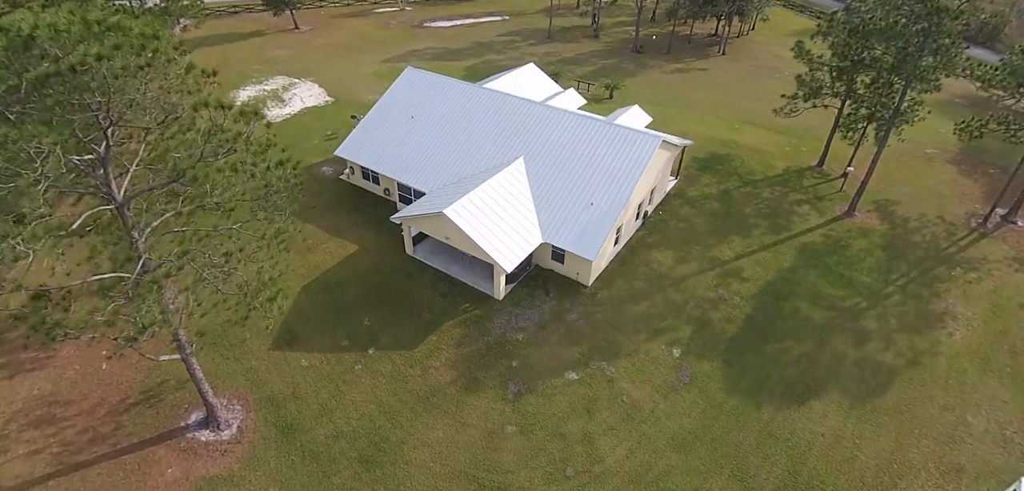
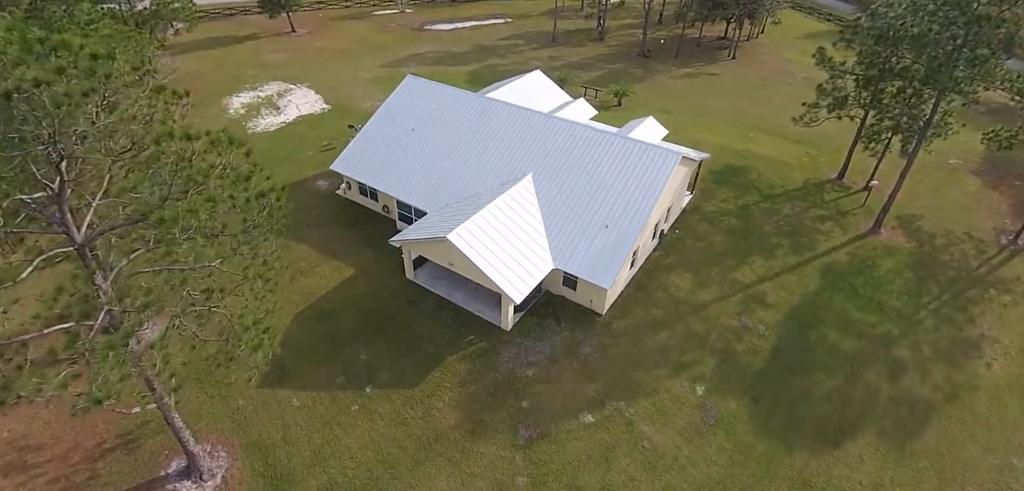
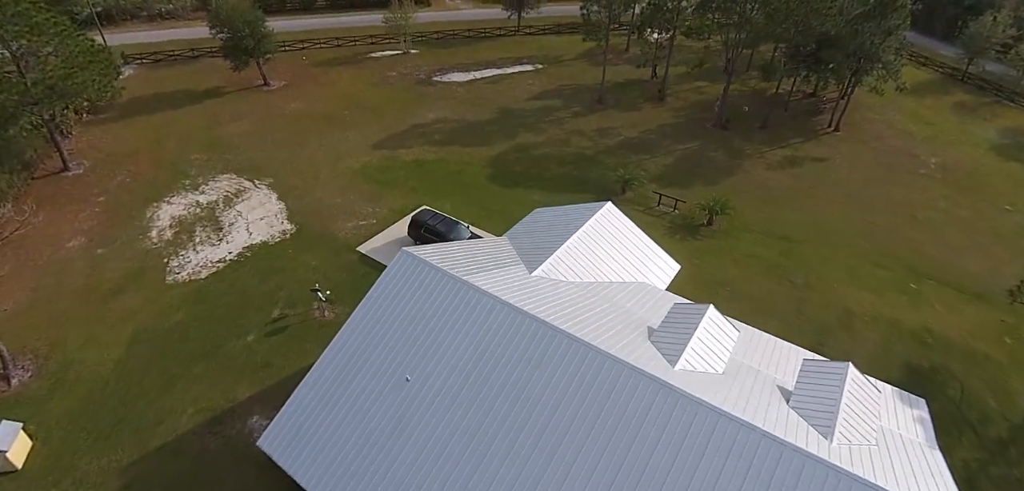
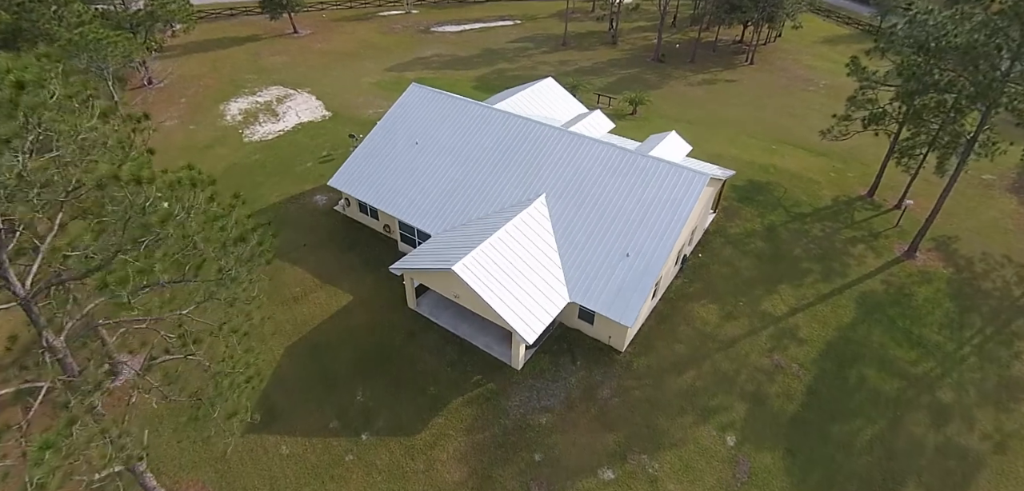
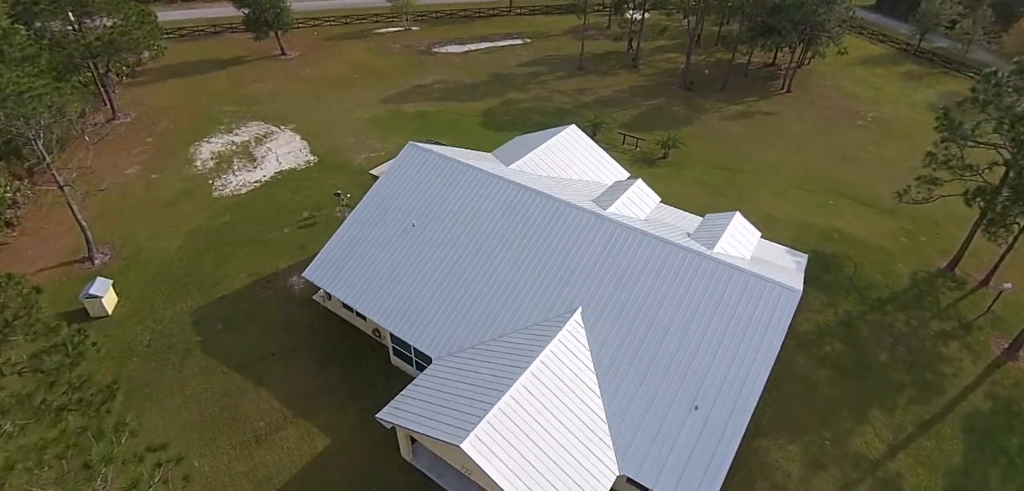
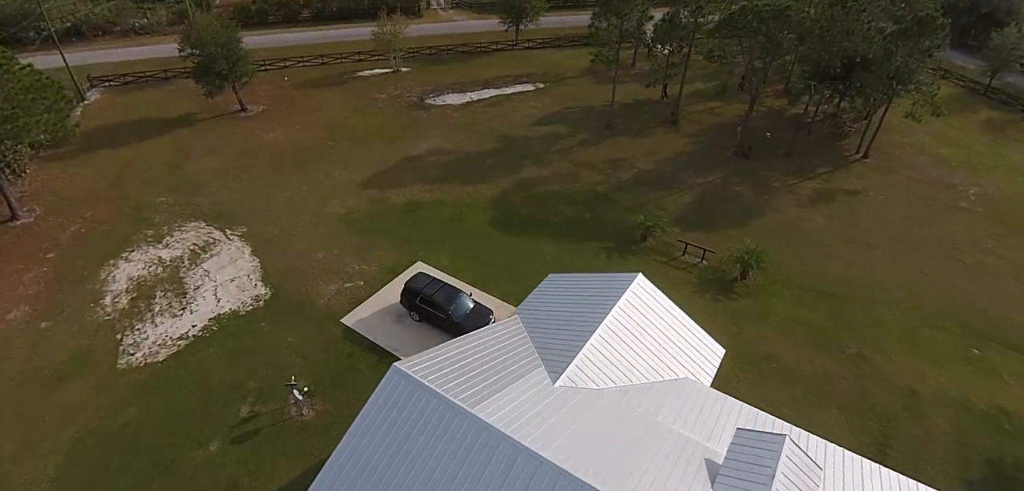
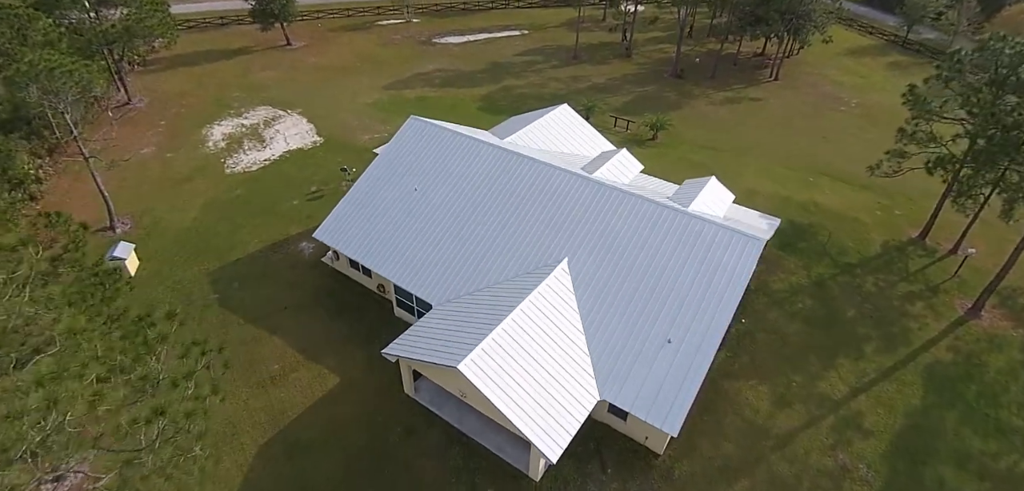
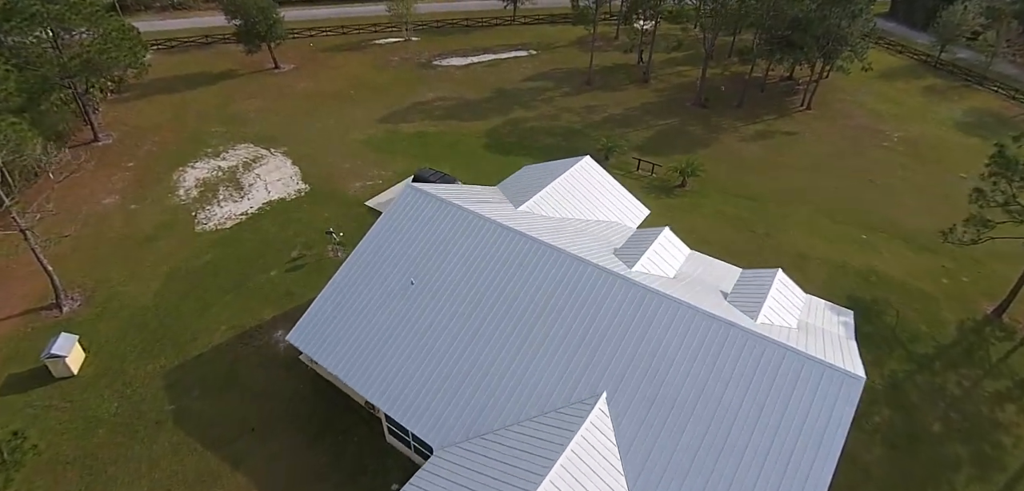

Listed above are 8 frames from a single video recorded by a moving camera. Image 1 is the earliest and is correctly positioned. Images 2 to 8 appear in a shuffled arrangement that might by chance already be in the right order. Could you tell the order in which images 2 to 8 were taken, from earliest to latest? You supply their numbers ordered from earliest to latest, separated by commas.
2, 4, 7, 5, 8, 3, 6
